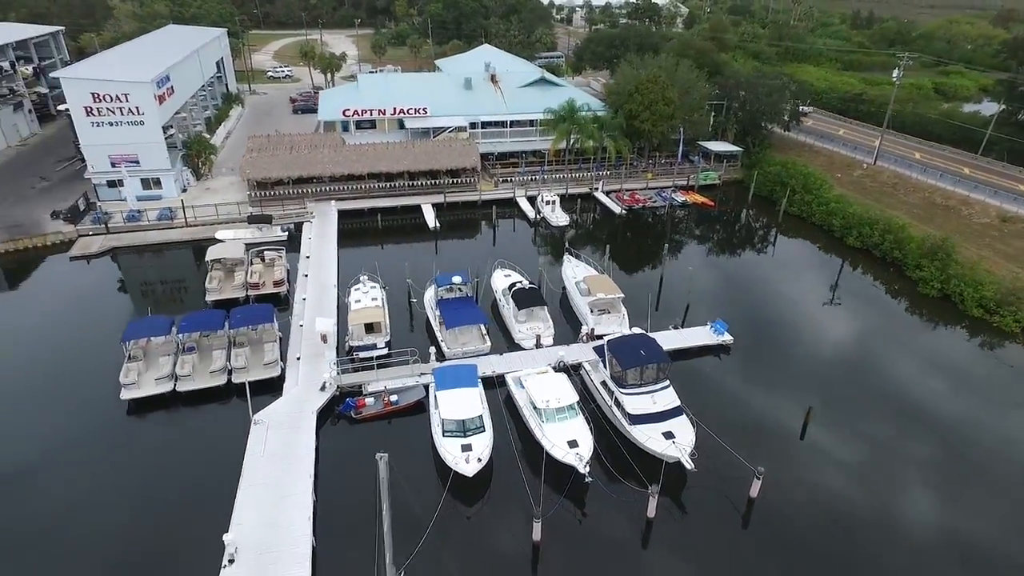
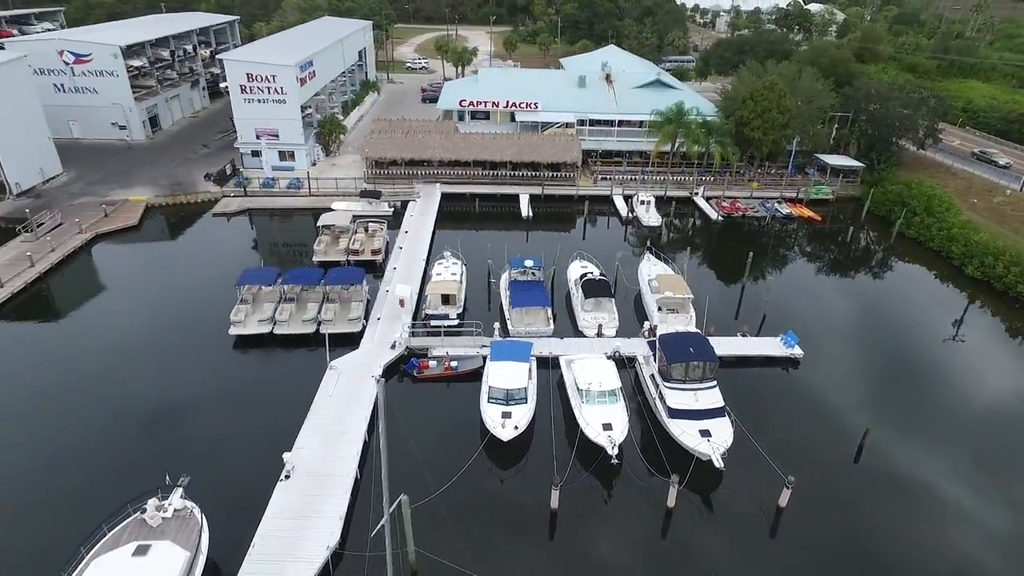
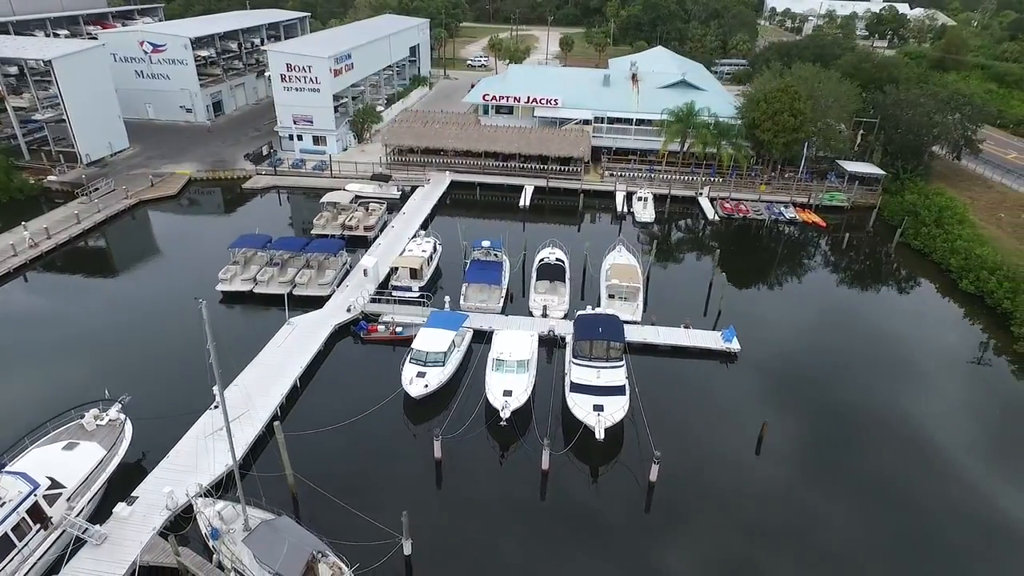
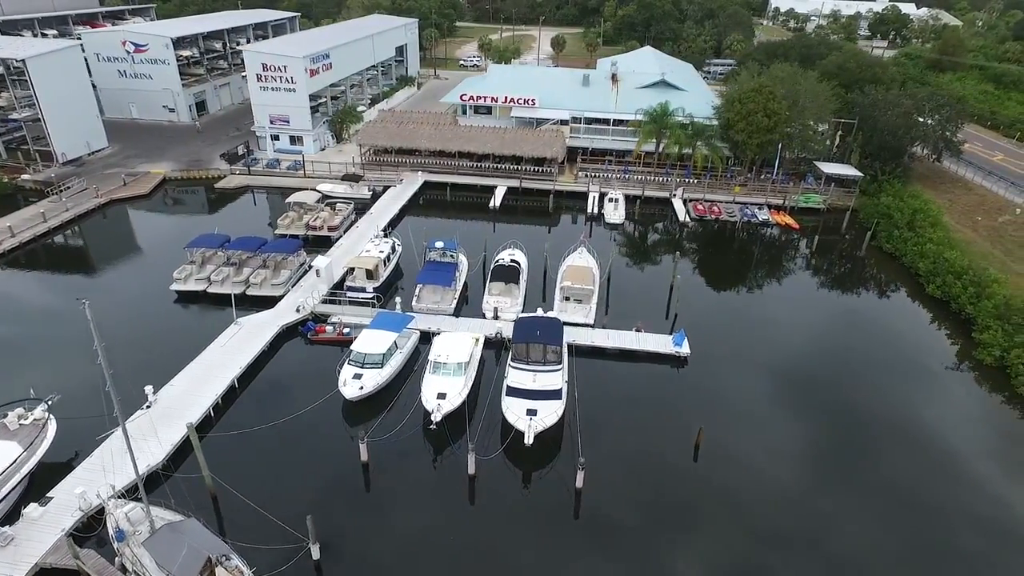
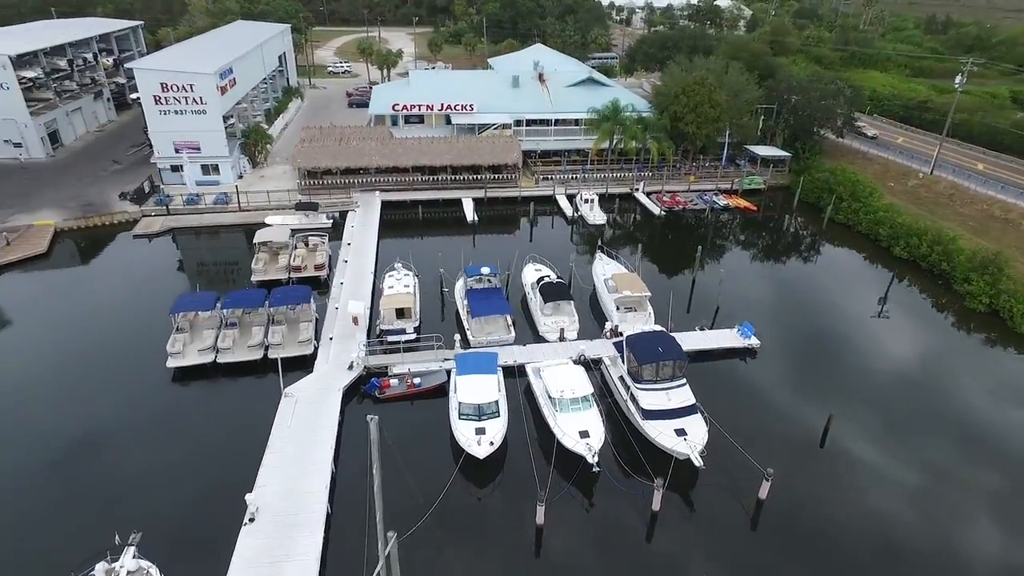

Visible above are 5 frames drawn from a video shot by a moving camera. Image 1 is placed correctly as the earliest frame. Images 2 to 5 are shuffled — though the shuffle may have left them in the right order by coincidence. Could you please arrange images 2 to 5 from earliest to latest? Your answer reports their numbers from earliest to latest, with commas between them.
5, 2, 3, 4
